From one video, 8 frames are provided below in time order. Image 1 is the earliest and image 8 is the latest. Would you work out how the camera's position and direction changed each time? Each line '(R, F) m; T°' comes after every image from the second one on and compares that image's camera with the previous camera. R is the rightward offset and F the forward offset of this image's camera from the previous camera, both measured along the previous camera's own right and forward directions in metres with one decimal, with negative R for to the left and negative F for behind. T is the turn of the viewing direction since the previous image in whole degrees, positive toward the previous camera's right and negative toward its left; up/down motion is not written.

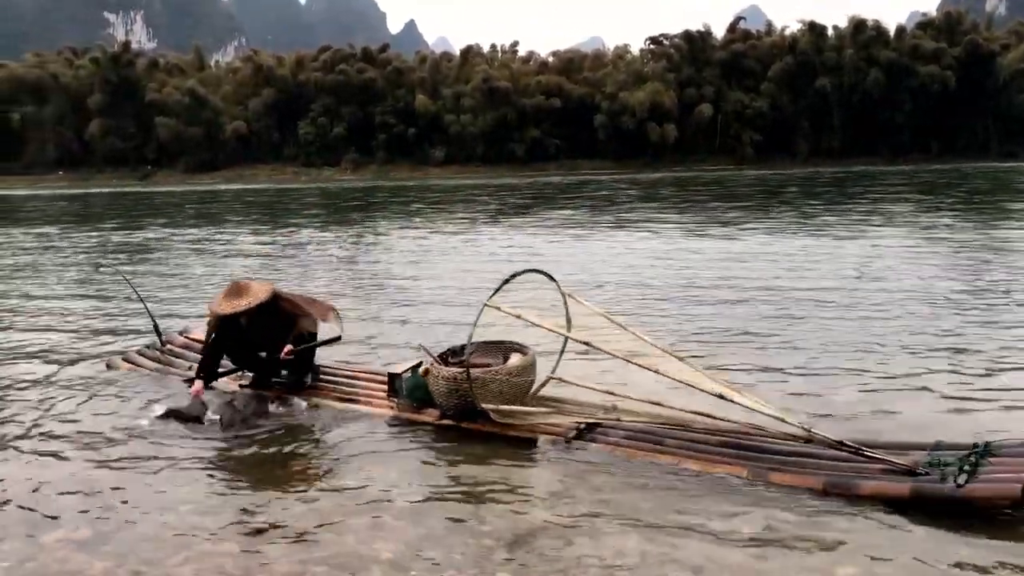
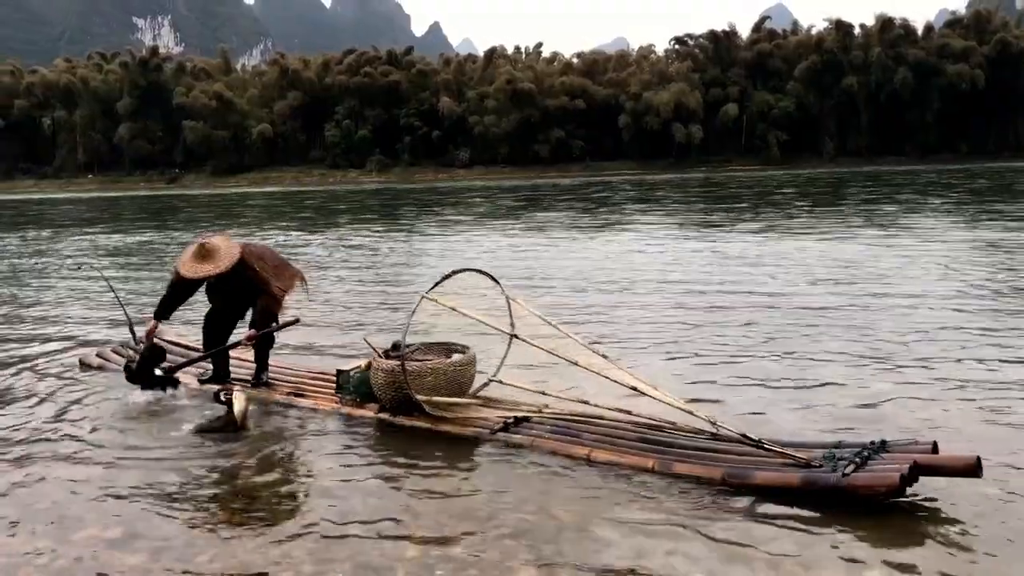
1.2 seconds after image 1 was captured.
(+0.8, -0.2) m; -2°
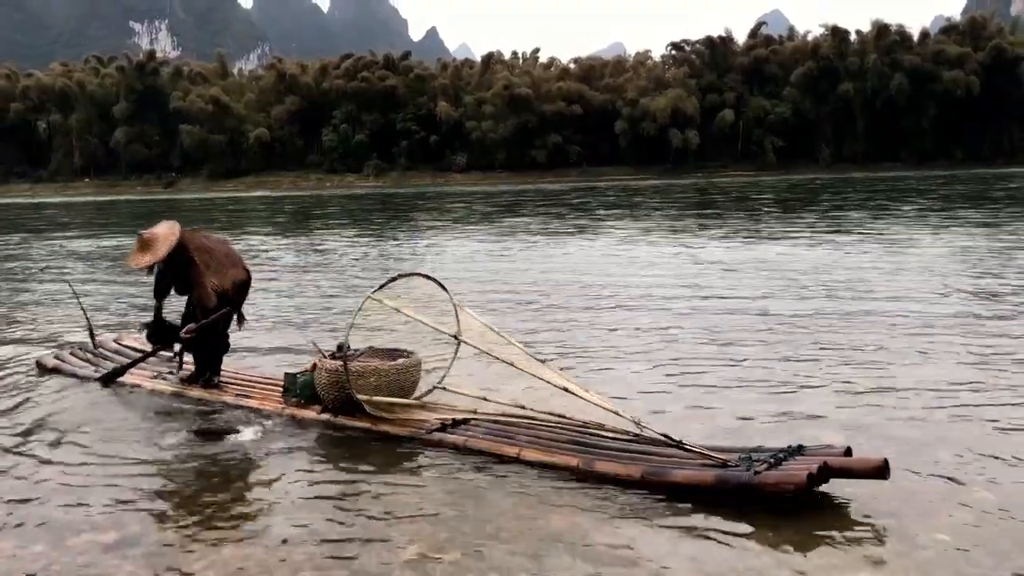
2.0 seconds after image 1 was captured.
(+0.5, -0.1) m; 0°
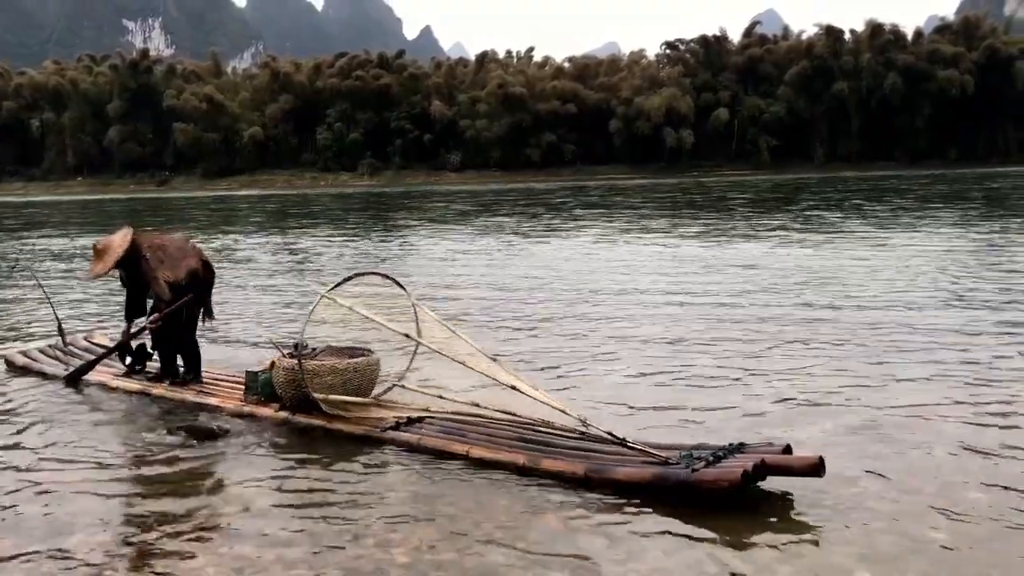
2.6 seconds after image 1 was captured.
(+0.3, 0.0) m; 0°
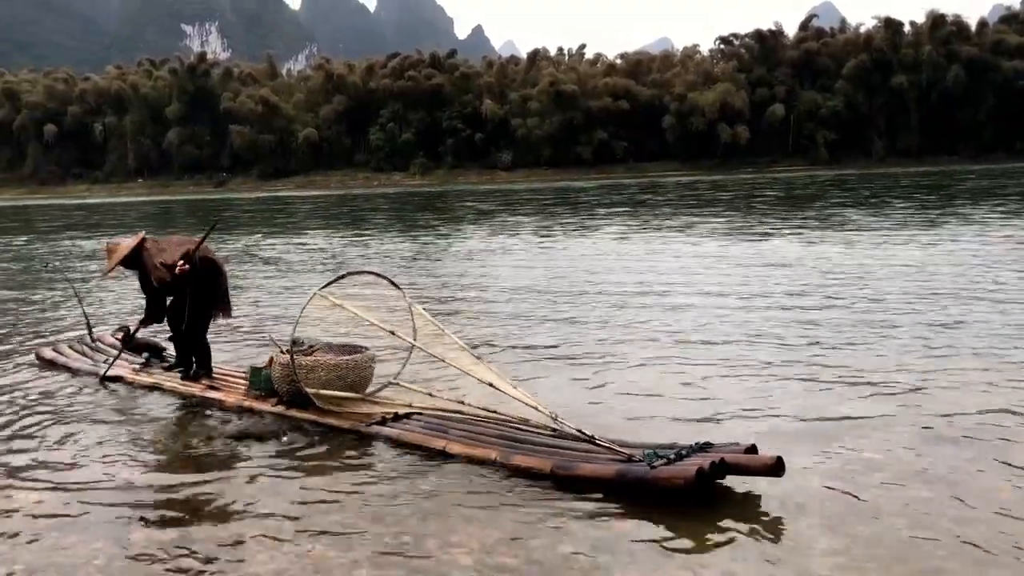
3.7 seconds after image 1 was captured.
(+0.6, -0.1) m; -3°
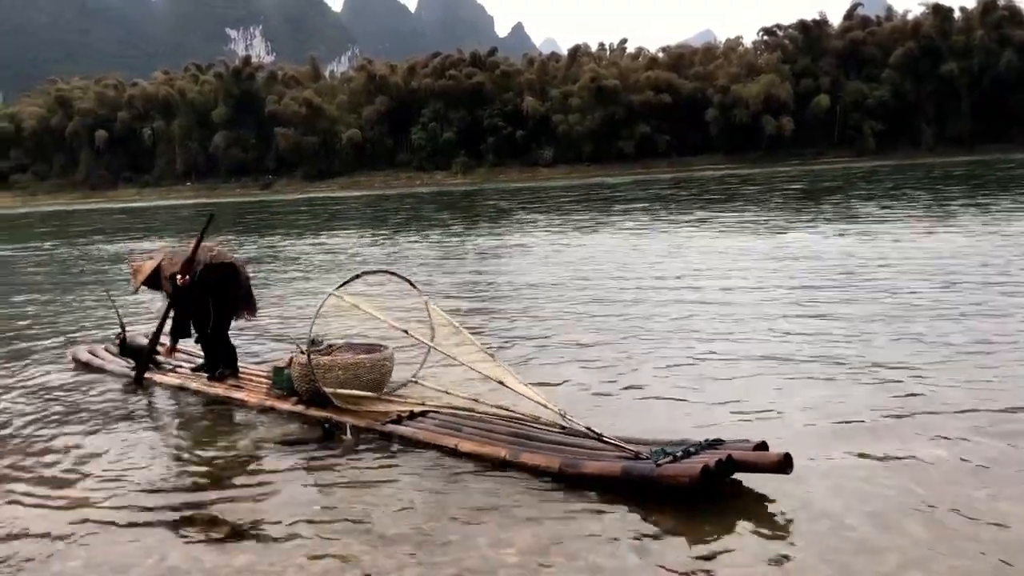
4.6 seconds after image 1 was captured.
(+0.3, 0.0) m; -3°
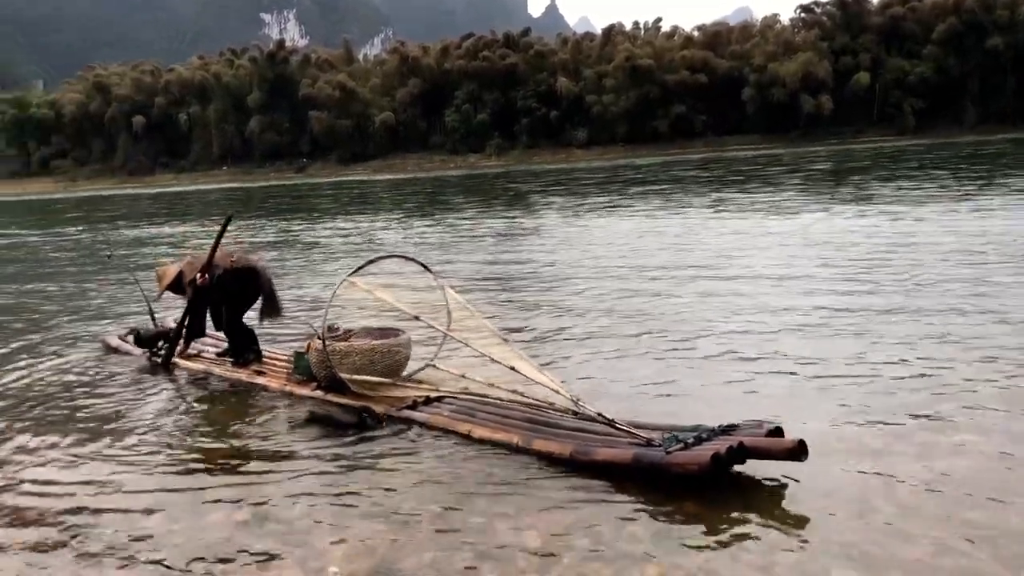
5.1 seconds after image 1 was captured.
(+0.2, +0.1) m; -2°
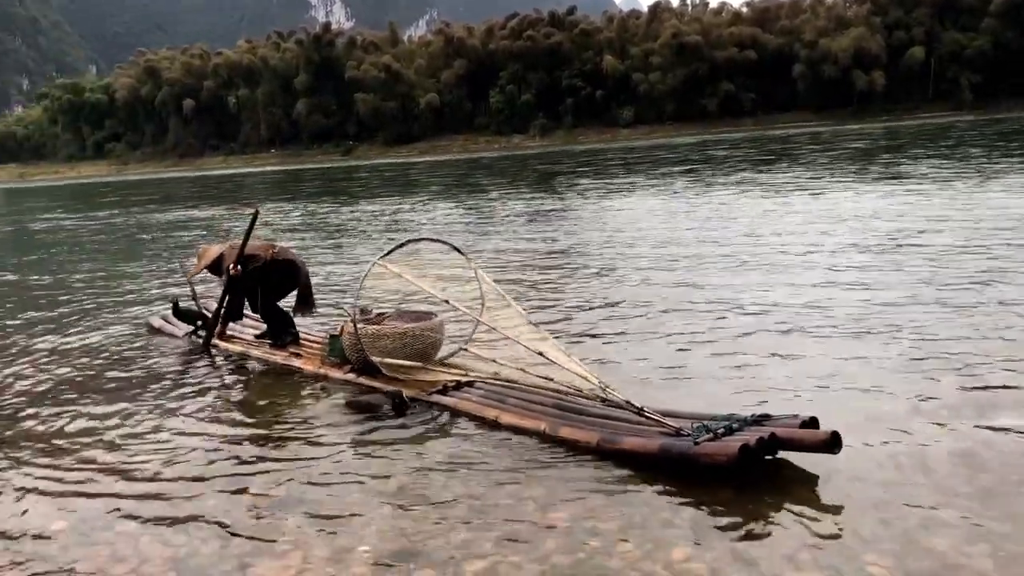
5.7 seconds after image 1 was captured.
(+0.1, +0.1) m; -3°
